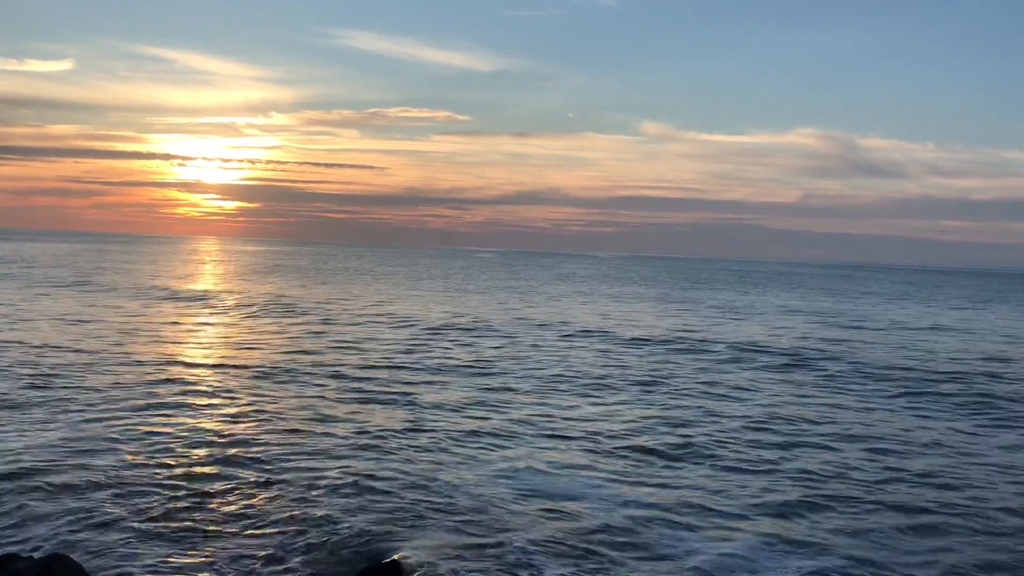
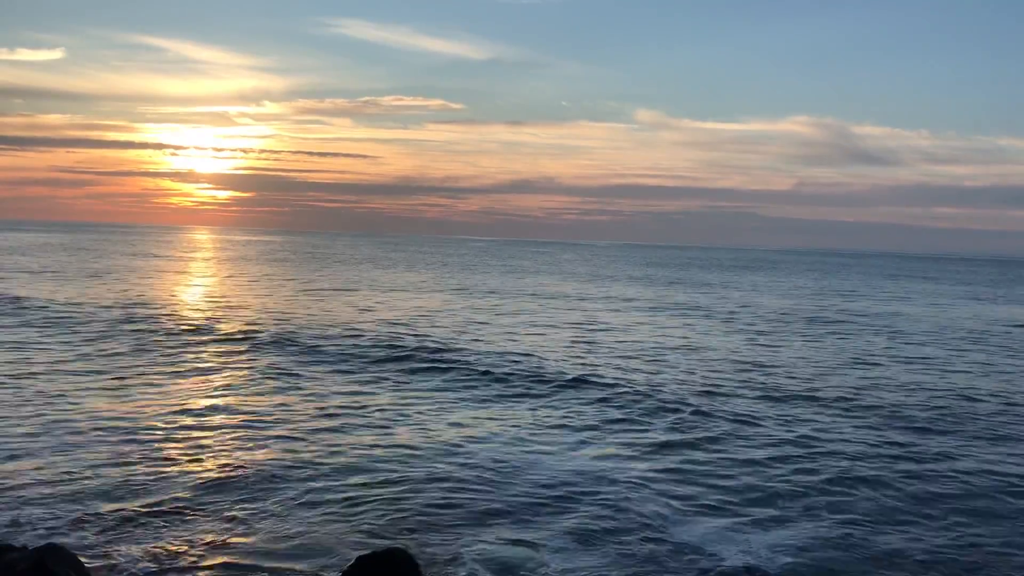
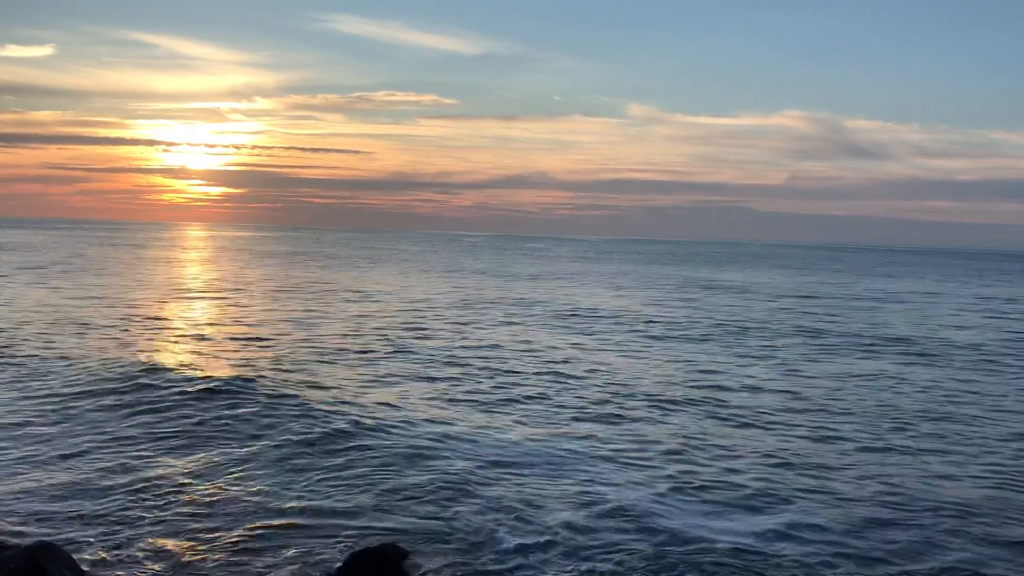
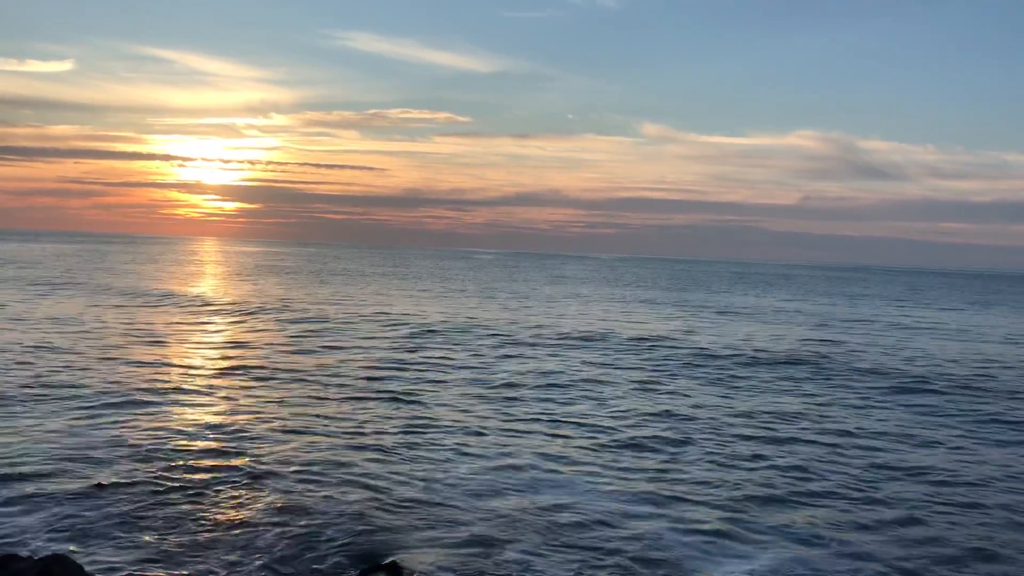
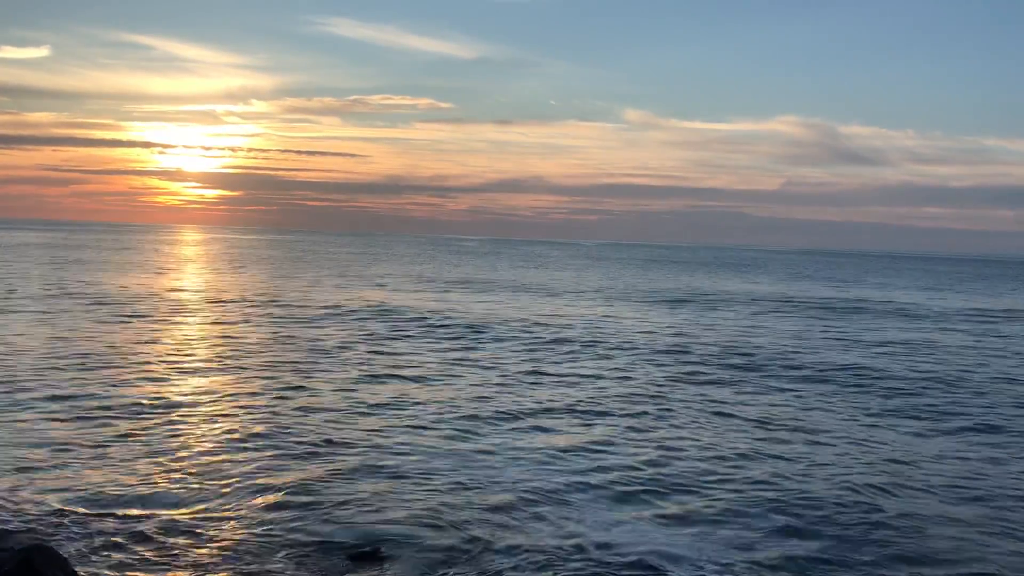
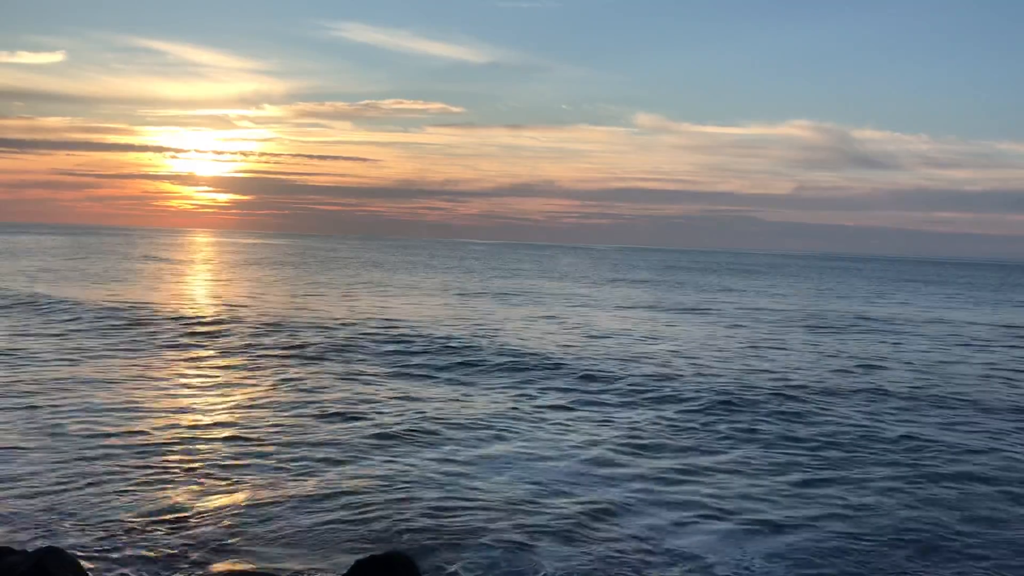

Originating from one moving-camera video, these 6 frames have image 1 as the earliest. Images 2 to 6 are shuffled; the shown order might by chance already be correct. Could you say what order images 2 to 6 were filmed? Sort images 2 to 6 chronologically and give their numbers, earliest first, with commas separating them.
4, 6, 2, 3, 5
